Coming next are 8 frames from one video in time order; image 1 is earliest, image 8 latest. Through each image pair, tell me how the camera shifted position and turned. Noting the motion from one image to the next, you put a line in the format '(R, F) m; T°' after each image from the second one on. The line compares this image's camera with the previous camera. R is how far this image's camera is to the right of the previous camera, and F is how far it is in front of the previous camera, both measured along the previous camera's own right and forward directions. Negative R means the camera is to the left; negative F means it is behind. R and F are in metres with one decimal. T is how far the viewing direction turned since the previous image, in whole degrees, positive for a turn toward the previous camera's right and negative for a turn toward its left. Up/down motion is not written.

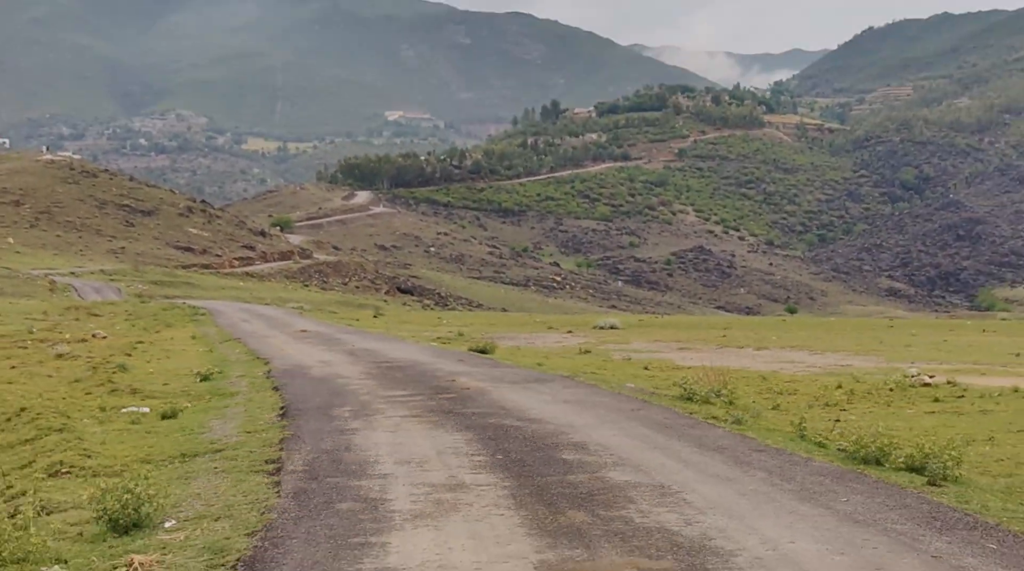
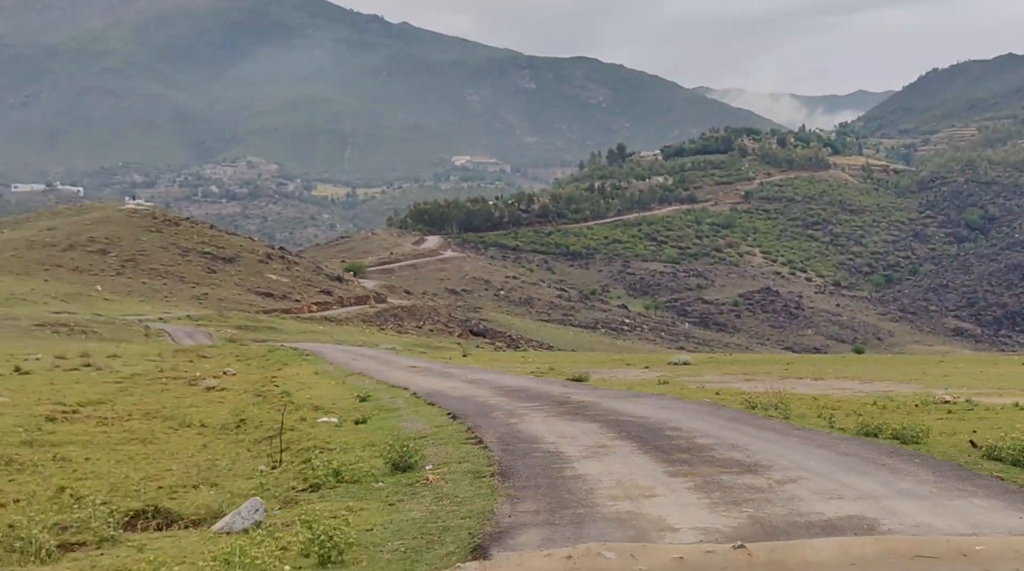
(-0.3, -2.4) m; -3°
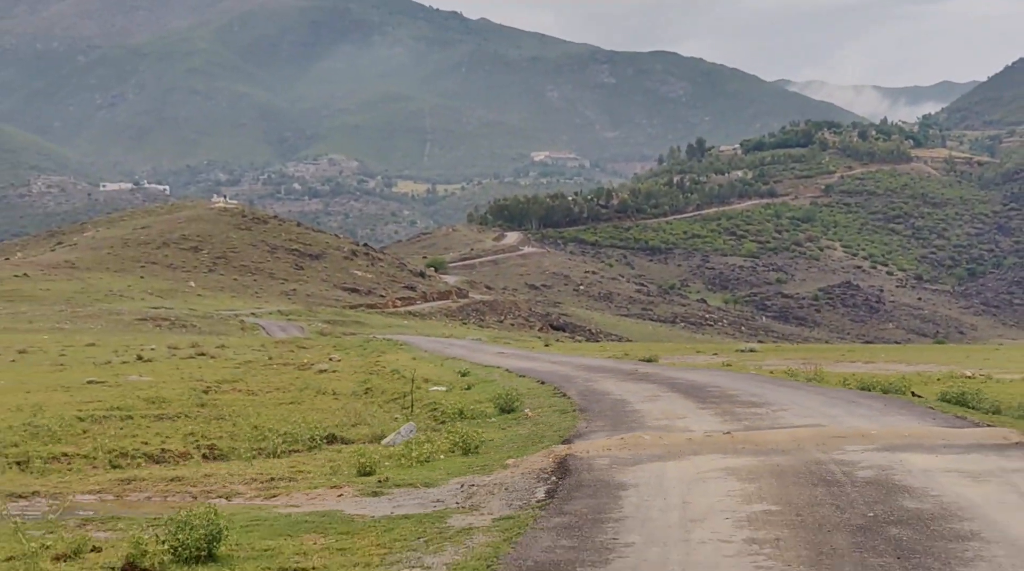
(0.0, -2.1) m; -3°
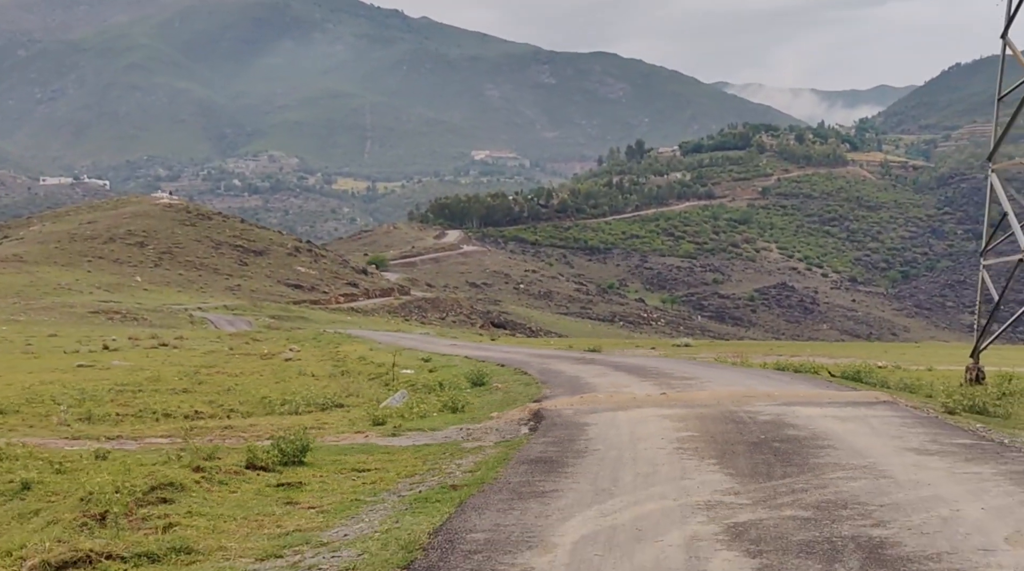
(-0.2, -1.5) m; +3°
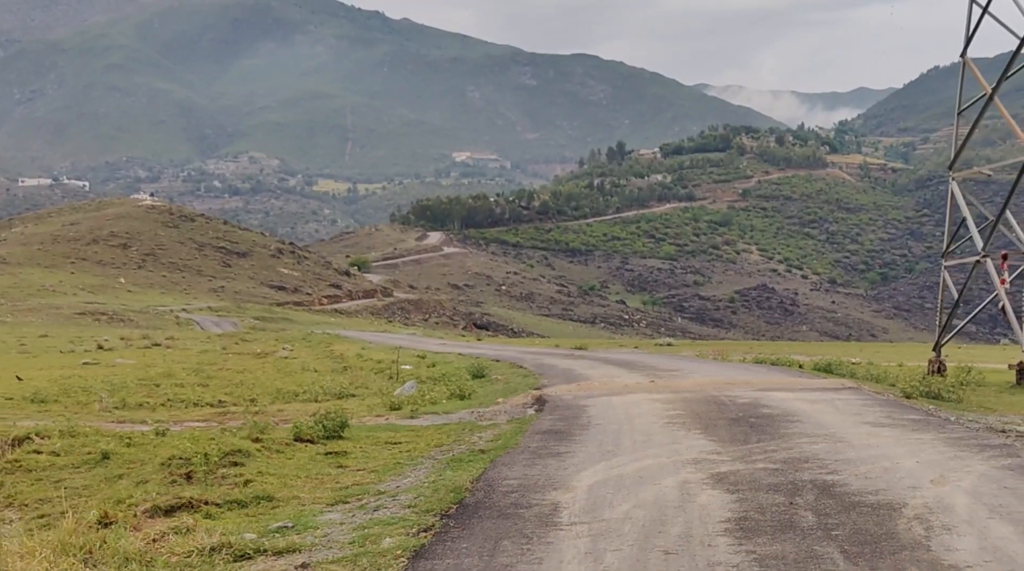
(-0.1, -0.7) m; +1°
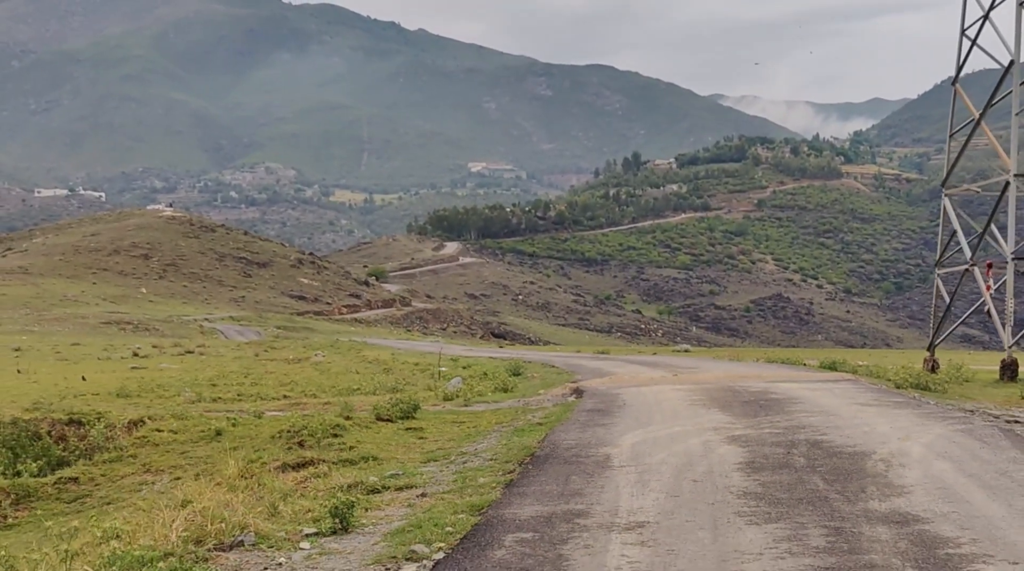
(-0.2, -1.0) m; -1°
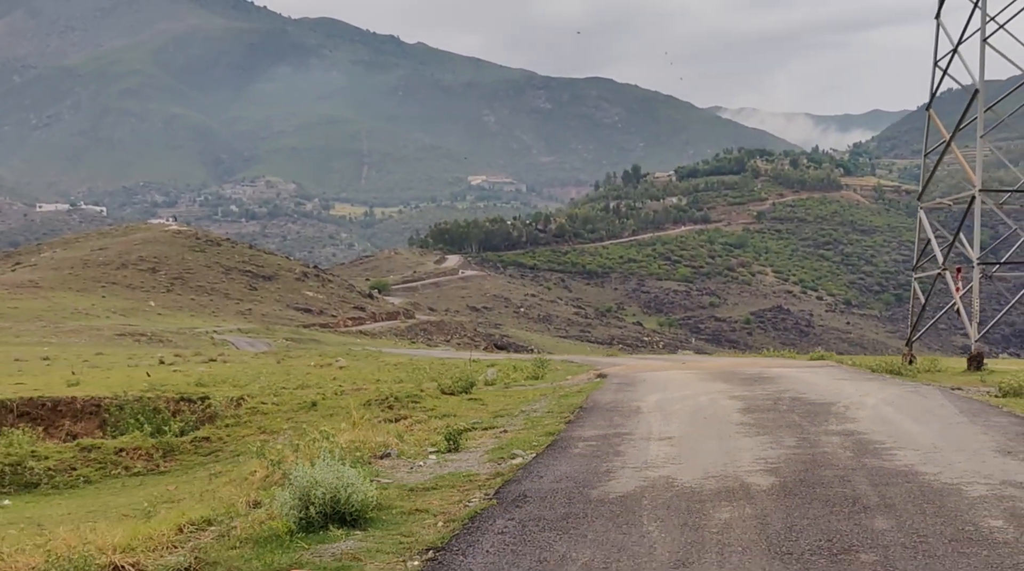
(-0.2, -1.5) m; 0°
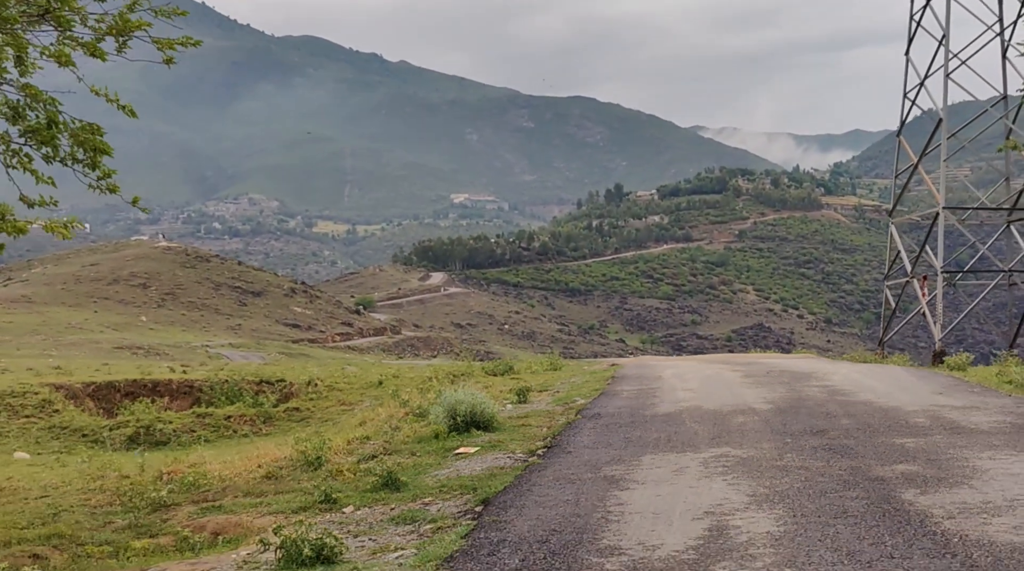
(-0.4, -1.6) m; +1°
